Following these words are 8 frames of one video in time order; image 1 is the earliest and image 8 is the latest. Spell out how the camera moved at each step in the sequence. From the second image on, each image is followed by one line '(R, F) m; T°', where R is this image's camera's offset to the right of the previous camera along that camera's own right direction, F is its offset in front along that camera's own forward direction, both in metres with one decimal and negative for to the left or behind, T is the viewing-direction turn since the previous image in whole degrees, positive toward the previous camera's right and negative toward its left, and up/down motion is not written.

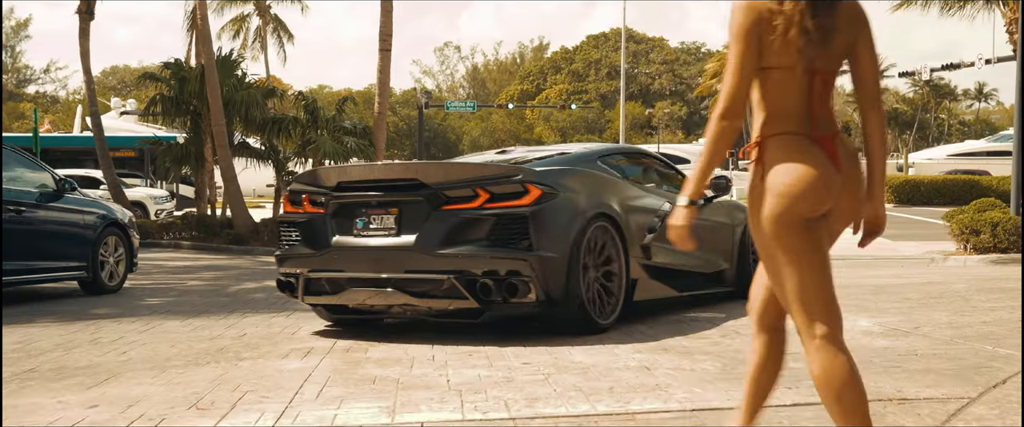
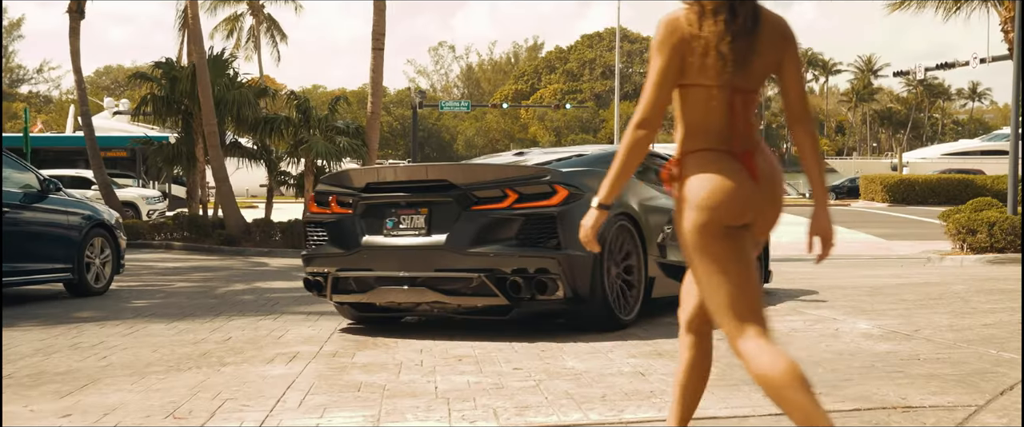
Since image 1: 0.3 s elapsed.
(0.0, +0.2) m; 0°
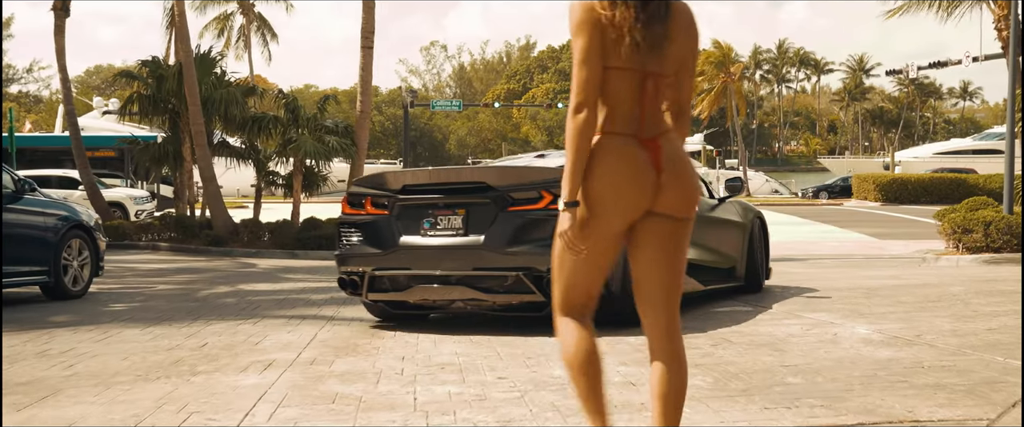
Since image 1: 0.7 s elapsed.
(0.0, +0.3) m; 0°
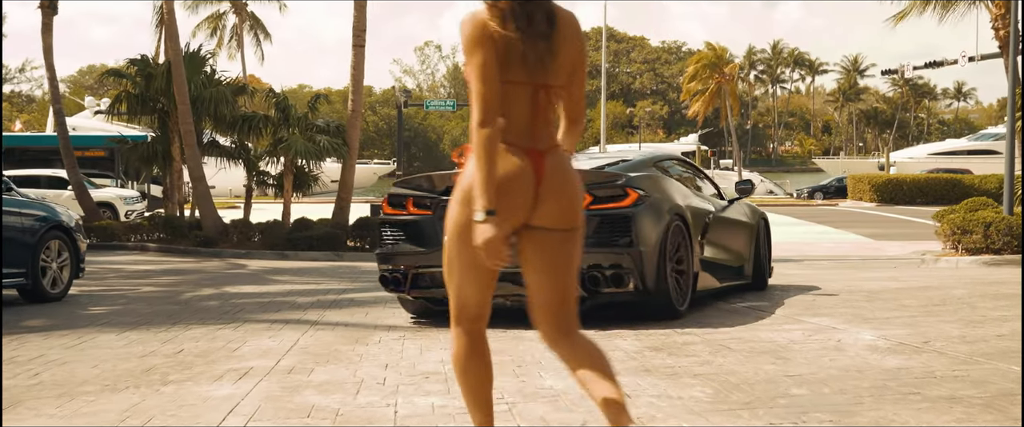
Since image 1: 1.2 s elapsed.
(0.0, +0.3) m; 0°
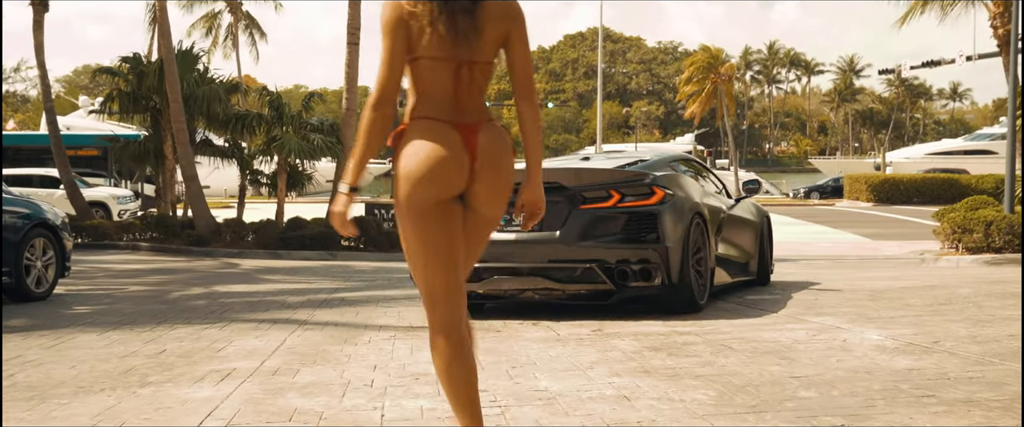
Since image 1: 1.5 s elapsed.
(0.0, +0.2) m; 0°
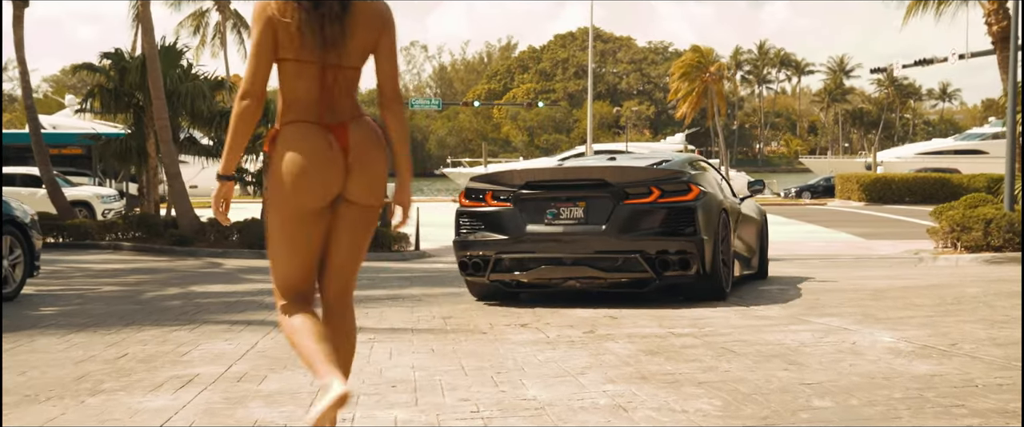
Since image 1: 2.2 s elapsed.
(0.0, +0.4) m; +1°
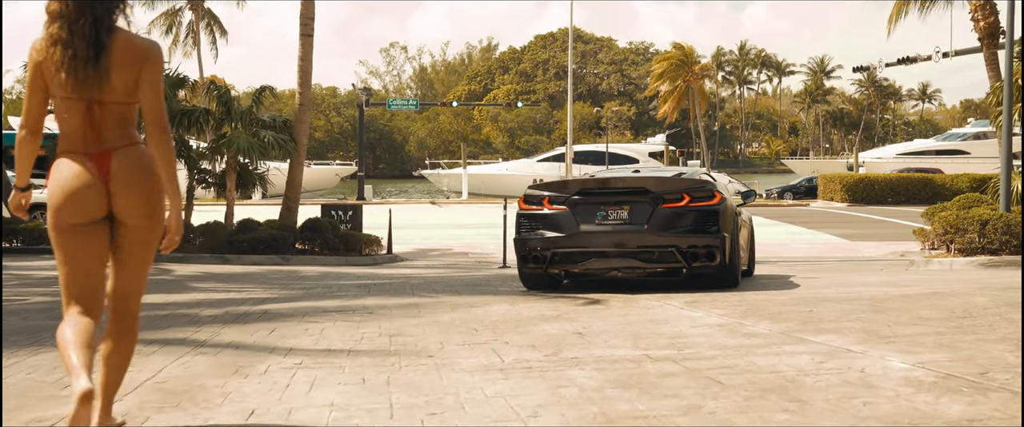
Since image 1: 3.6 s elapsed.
(+0.2, +1.0) m; +1°
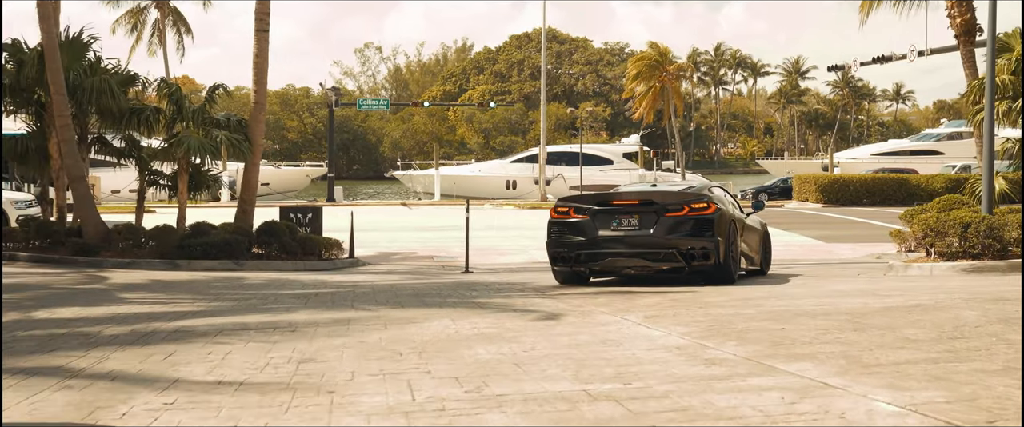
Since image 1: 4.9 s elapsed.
(+0.3, +1.0) m; +1°
